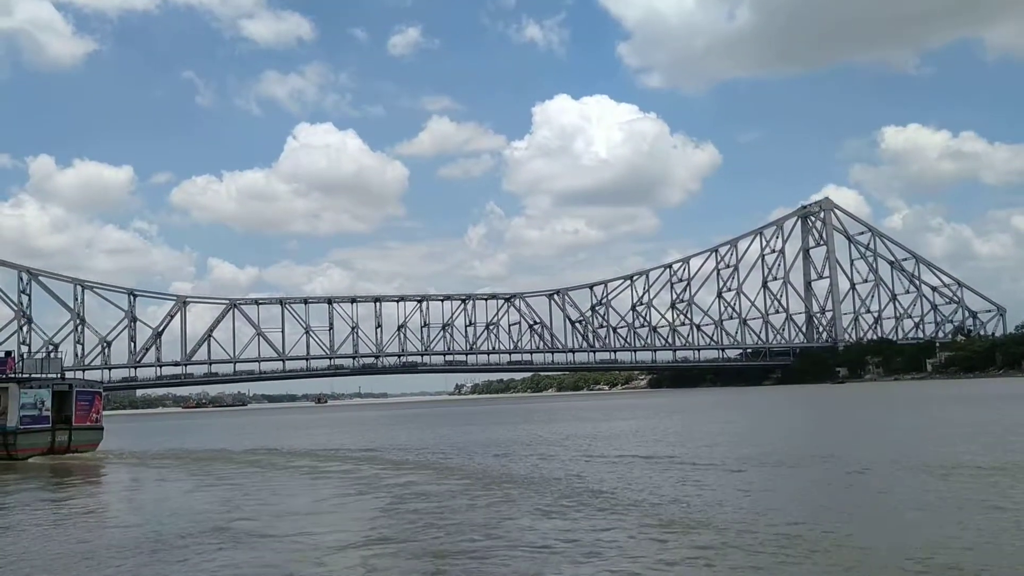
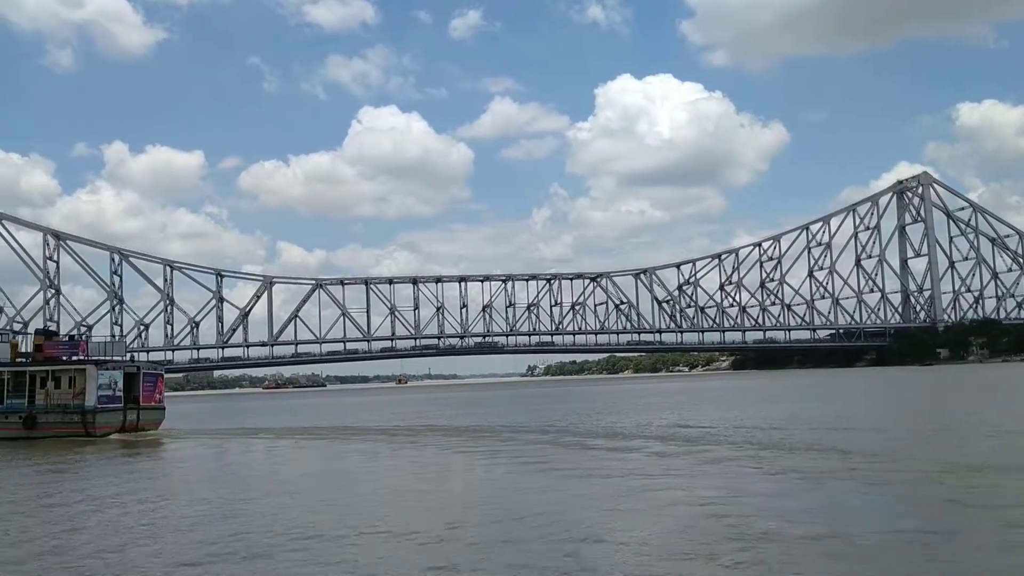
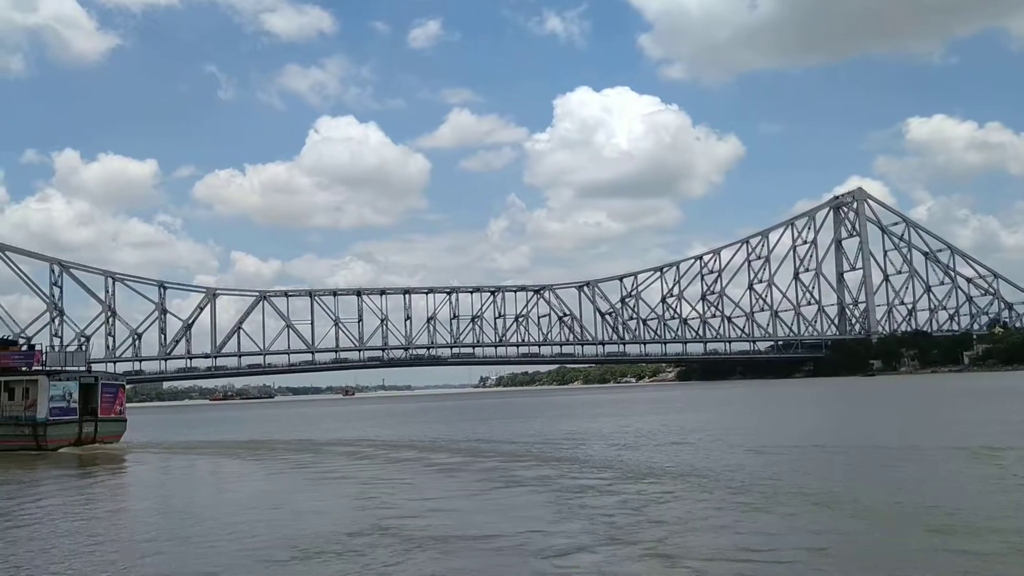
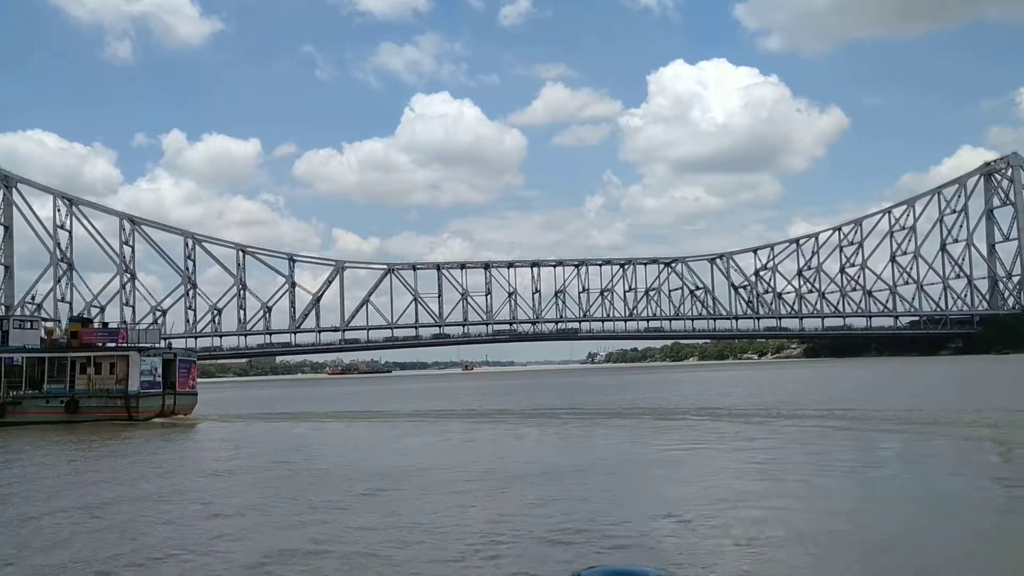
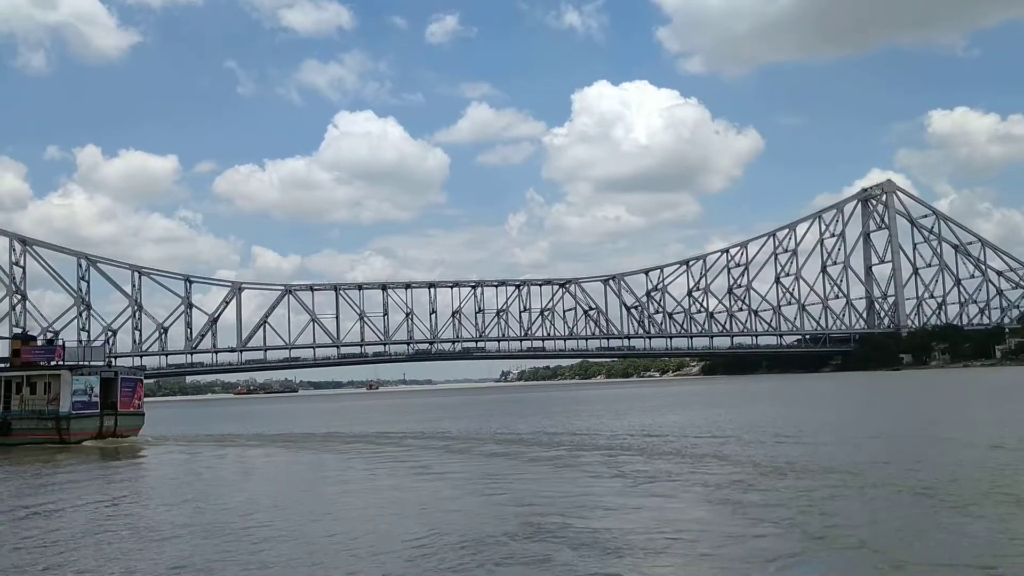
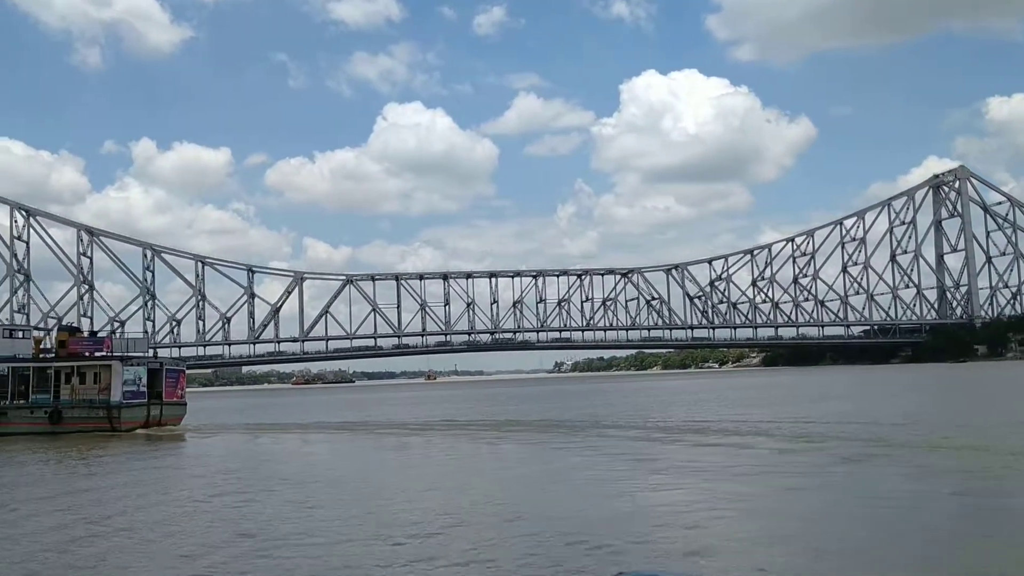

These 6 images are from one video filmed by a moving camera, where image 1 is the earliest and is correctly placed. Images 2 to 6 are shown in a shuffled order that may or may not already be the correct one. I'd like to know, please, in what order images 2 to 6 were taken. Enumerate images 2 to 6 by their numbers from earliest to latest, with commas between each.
3, 5, 2, 6, 4
